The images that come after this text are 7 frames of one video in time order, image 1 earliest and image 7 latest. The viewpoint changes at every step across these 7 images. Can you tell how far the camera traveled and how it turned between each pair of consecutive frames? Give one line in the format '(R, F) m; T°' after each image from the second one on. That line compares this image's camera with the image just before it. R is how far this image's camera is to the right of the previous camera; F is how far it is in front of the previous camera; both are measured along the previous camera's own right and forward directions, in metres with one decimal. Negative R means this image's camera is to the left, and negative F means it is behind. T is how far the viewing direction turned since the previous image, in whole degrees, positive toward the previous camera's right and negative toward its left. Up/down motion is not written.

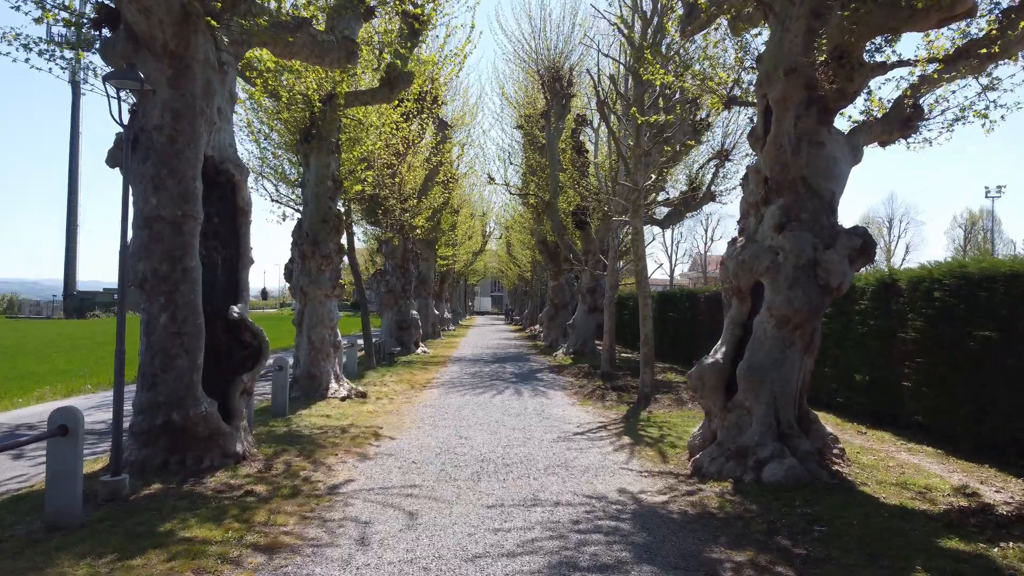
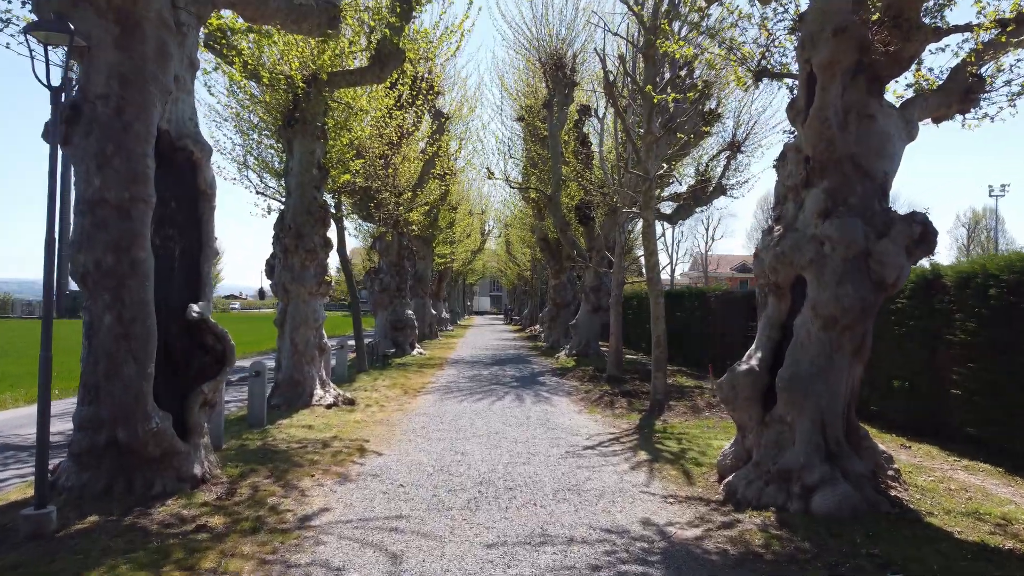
(0.0, +1.1) m; 0°
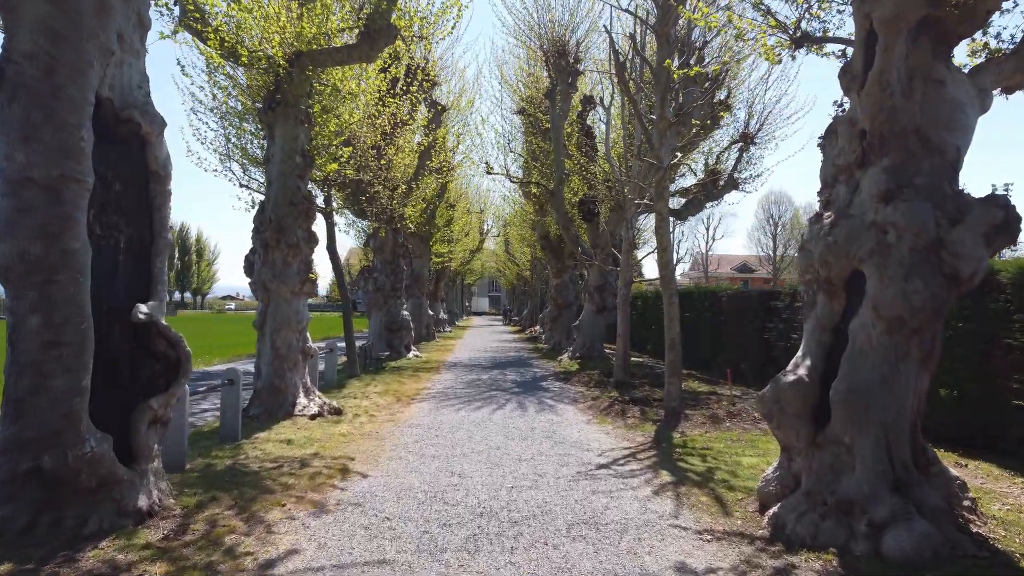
(-0.1, +1.0) m; 0°
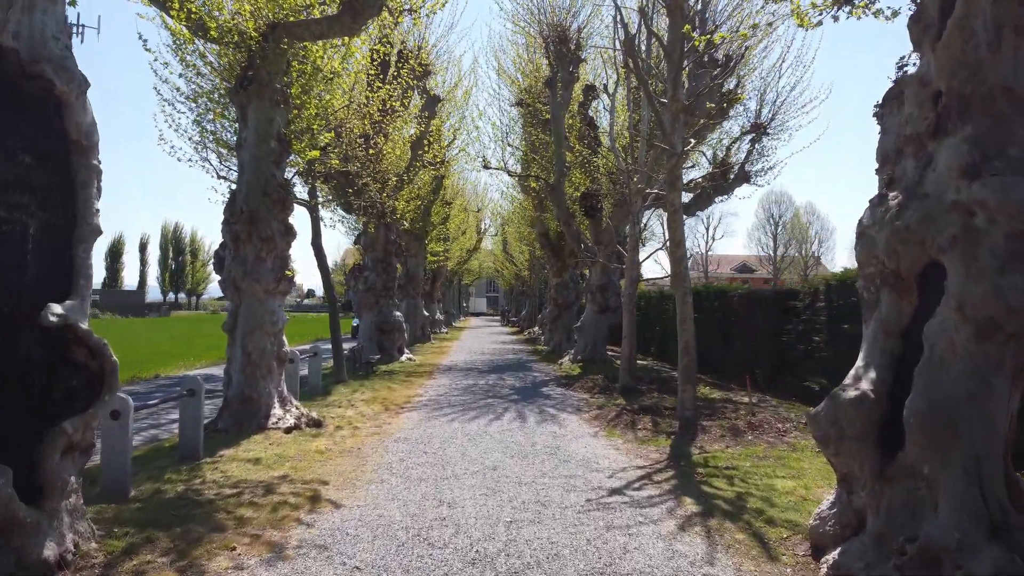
(0.0, +1.1) m; 0°
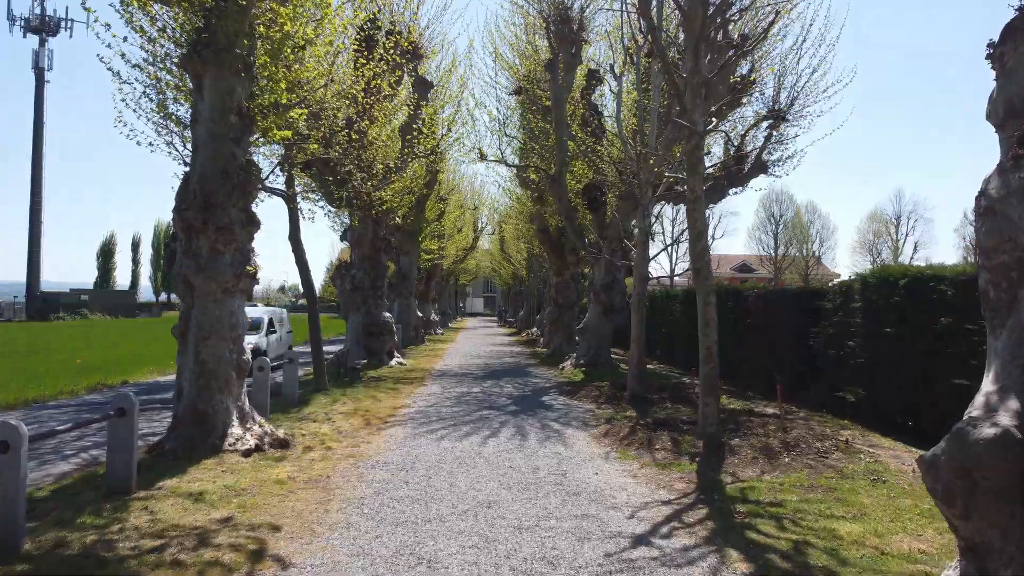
(0.0, +1.4) m; 0°
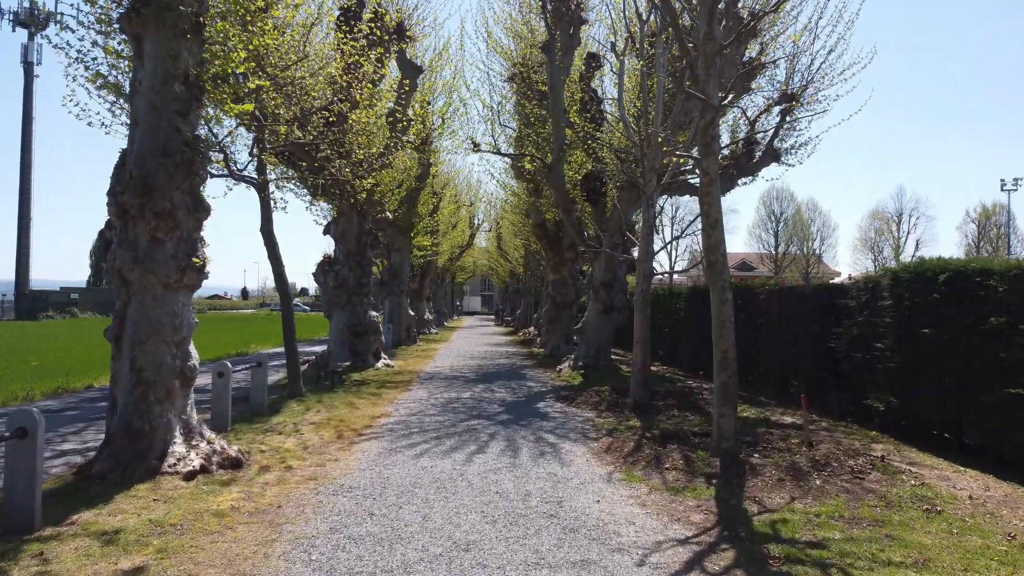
(+0.1, +1.1) m; 0°
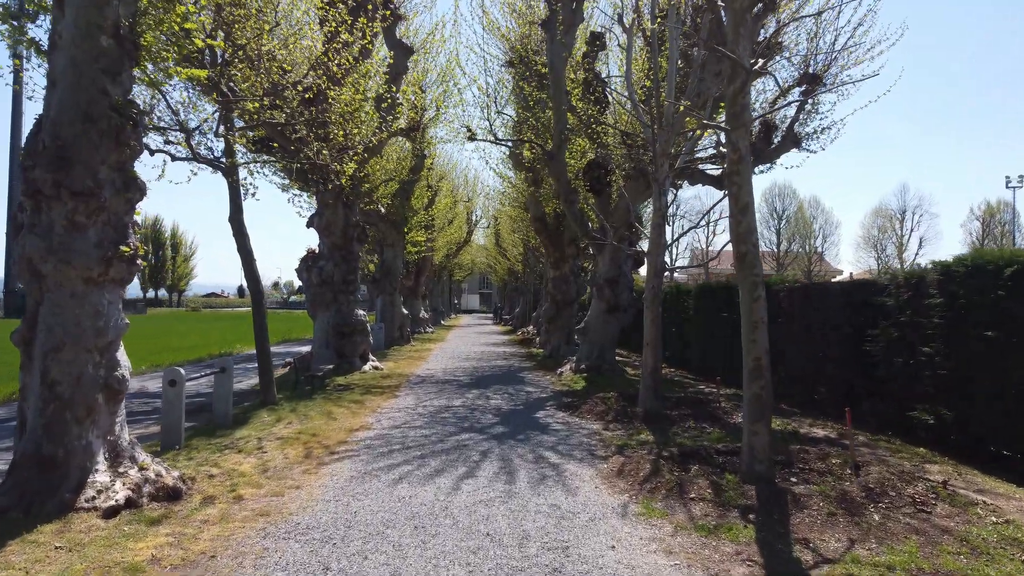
(0.0, +1.2) m; 0°
